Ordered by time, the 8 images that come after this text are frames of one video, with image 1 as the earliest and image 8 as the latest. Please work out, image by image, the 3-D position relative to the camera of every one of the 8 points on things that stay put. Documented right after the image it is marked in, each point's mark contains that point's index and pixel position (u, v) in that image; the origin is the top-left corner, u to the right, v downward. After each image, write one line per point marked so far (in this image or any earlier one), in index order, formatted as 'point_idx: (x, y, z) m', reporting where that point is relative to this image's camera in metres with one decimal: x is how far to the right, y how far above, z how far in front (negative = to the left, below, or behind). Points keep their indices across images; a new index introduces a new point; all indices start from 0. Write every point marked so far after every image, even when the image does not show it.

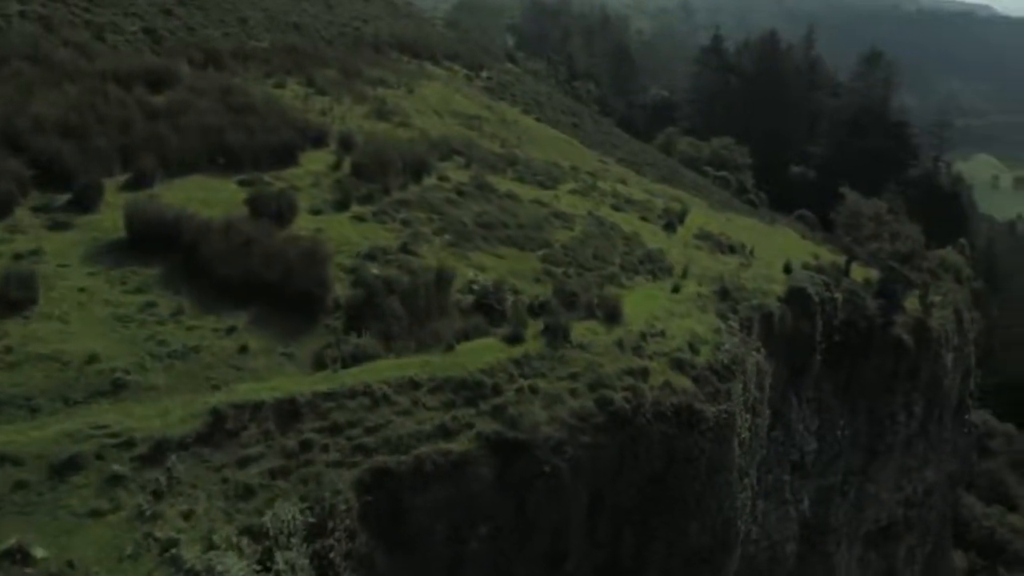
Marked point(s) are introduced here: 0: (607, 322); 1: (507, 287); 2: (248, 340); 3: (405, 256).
0: (+2.2, -0.8, +17.9) m
1: (0.0, 0.0, +18.7) m
2: (-4.7, -1.0, +14.5) m
3: (-2.5, +0.8, +18.7) m
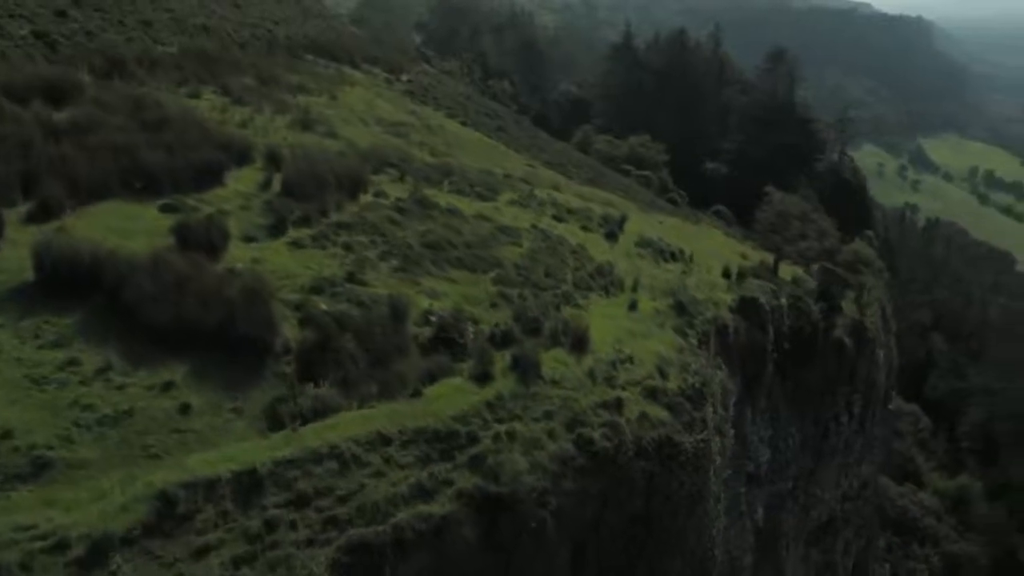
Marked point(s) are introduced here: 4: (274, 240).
0: (+1.4, -1.4, +17.0) m
1: (-0.9, -0.6, +17.5) m
2: (-5.1, -1.7, +12.8) m
3: (-3.4, 0.0, +17.3) m
4: (-5.5, +1.1, +18.8) m
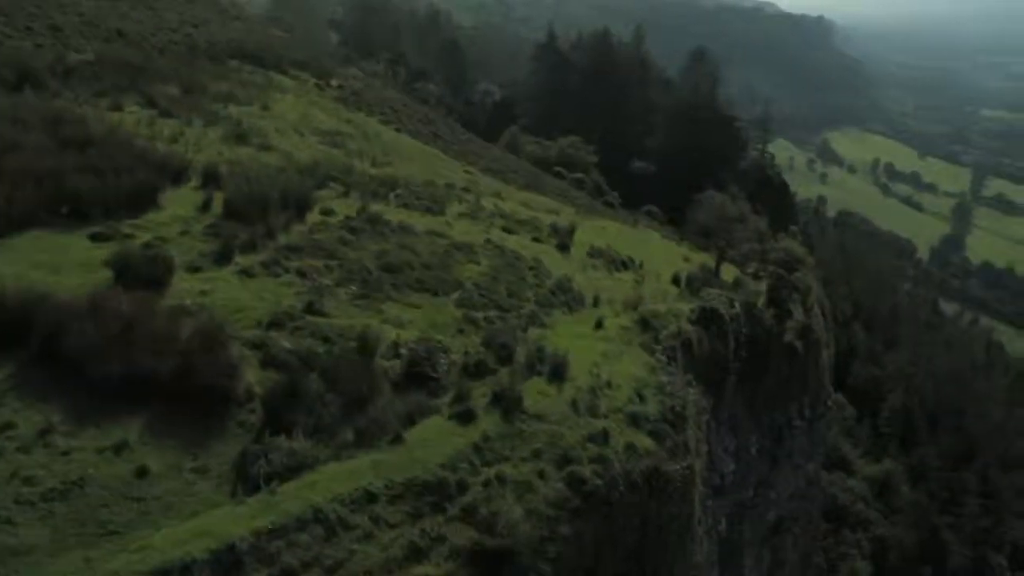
0: (+0.9, -1.9, +16.2) m
1: (-1.5, -1.2, +16.5) m
2: (-5.2, -2.4, +11.5) m
3: (-3.9, -0.6, +16.1) m
4: (-6.3, +0.4, +17.4) m
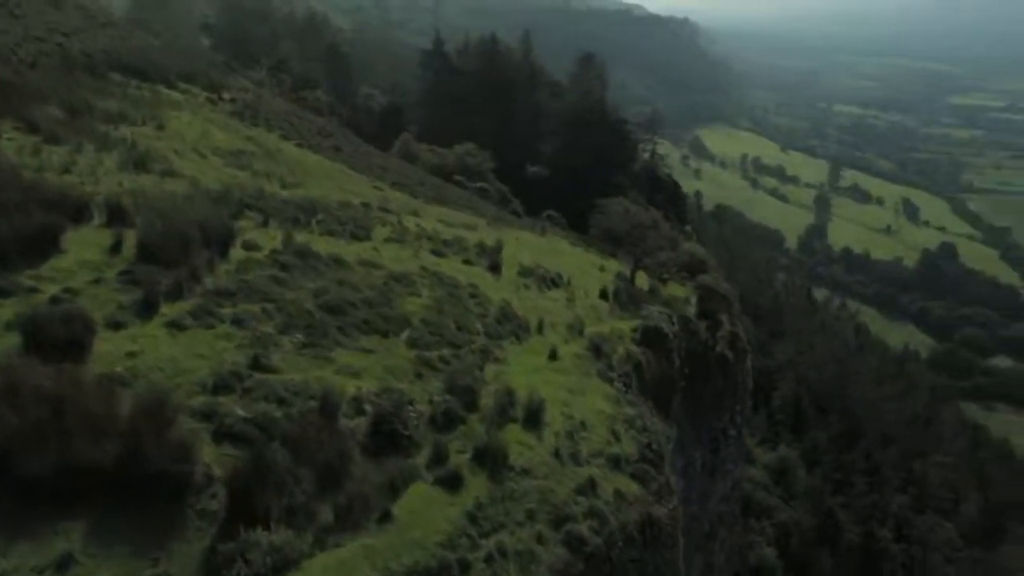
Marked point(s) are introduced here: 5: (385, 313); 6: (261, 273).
0: (+0.4, -2.6, +15.3) m
1: (-2.1, -2.0, +15.2) m
2: (-5.0, -3.4, +9.7) m
3: (-4.5, -1.6, +14.4) m
4: (-7.0, -0.7, +15.5) m
5: (-2.9, -0.6, +18.7) m
6: (-5.9, +0.3, +19.0) m
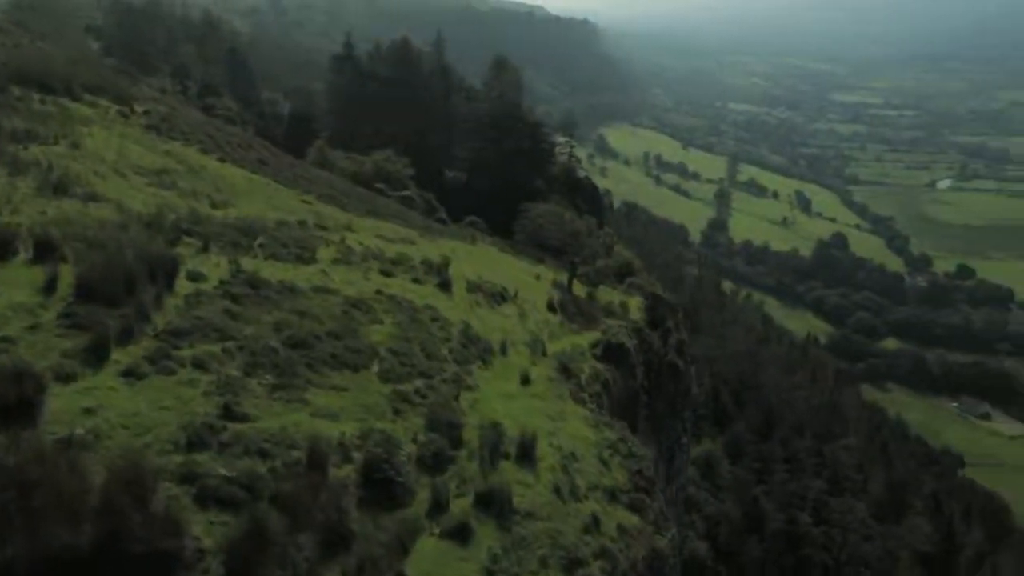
0: (+0.2, -3.2, +14.7) m
1: (-2.2, -2.7, +14.3) m
2: (-4.5, -4.1, +8.6) m
3: (-4.5, -2.3, +13.3) m
4: (-7.2, -1.5, +14.1) m
5: (-3.5, -1.3, +17.7) m
6: (-6.5, -0.4, +17.7) m
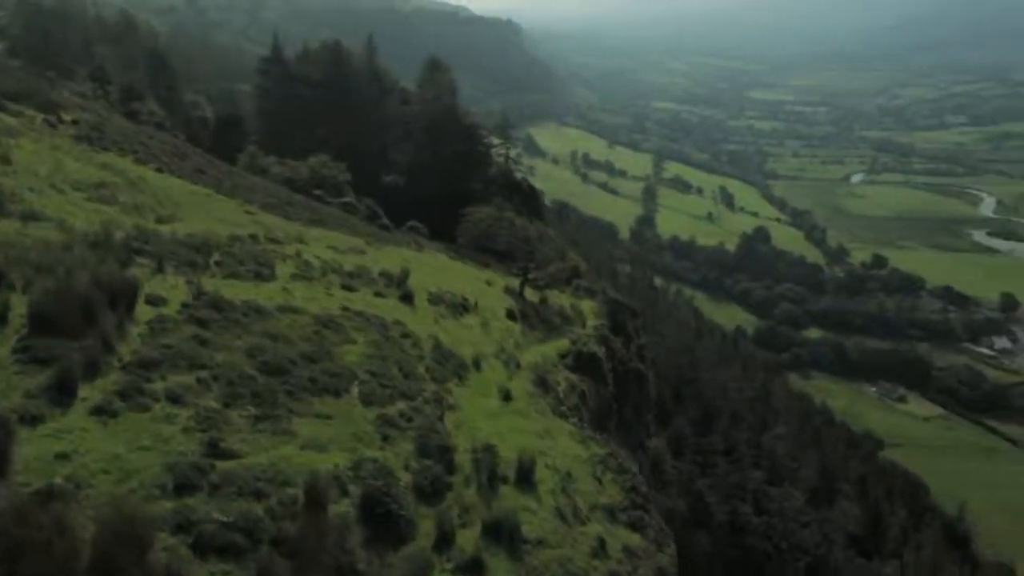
0: (+0.2, -3.5, +14.3) m
1: (-2.3, -3.1, +13.8) m
2: (-4.0, -4.6, +7.9) m
3: (-4.5, -2.7, +12.6) m
4: (-7.2, -2.0, +13.1) m
5: (-3.9, -1.7, +17.1) m
6: (-6.9, -1.0, +16.8) m
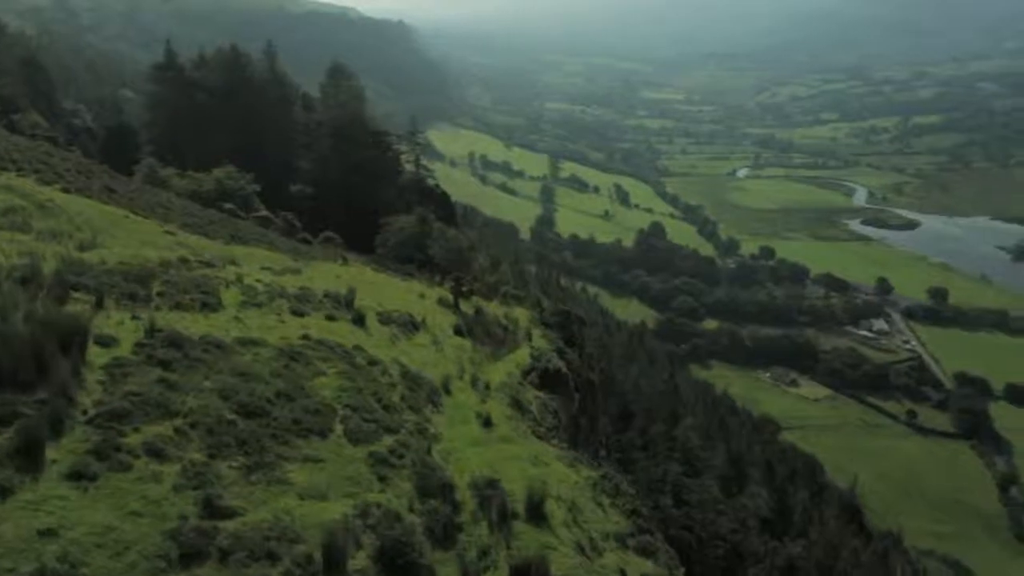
0: (+0.3, -4.0, +13.9) m
1: (-2.0, -3.7, +13.1) m
2: (-2.9, -5.2, +7.0) m
3: (-4.1, -3.4, +11.6) m
4: (-6.9, -2.8, +11.8) m
5: (-4.1, -2.4, +16.2) m
6: (-7.1, -1.7, +15.5) m
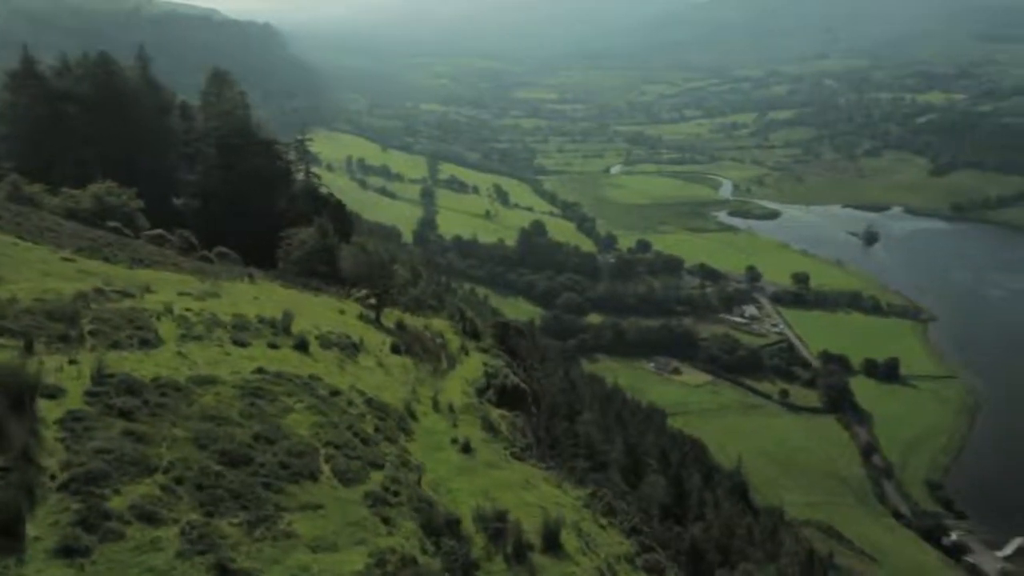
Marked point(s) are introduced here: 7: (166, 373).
0: (+0.5, -4.4, +13.7) m
1: (-1.7, -4.2, +12.5) m
2: (-1.6, -5.8, +6.4) m
3: (-3.5, -4.0, +10.8) m
4: (-6.4, -3.6, +10.6) m
5: (-4.2, -3.0, +15.3) m
6: (-7.1, -2.5, +14.2) m
7: (-7.7, -1.9, +17.8) m
